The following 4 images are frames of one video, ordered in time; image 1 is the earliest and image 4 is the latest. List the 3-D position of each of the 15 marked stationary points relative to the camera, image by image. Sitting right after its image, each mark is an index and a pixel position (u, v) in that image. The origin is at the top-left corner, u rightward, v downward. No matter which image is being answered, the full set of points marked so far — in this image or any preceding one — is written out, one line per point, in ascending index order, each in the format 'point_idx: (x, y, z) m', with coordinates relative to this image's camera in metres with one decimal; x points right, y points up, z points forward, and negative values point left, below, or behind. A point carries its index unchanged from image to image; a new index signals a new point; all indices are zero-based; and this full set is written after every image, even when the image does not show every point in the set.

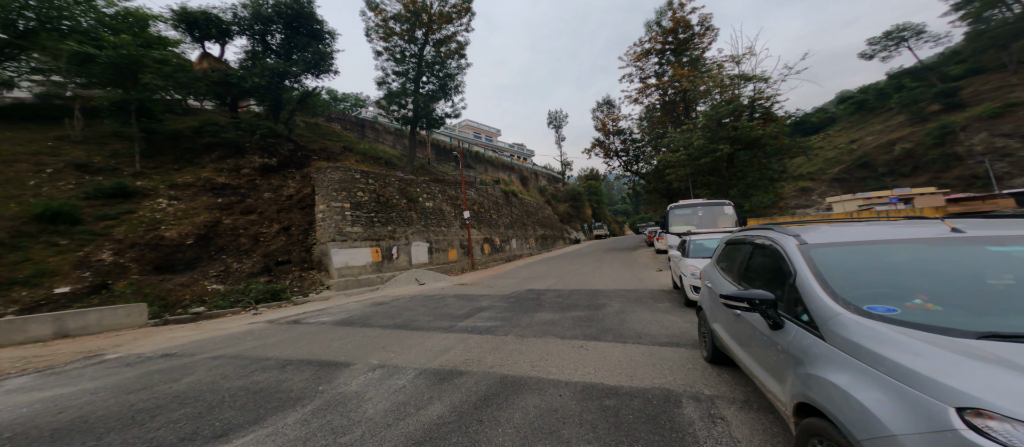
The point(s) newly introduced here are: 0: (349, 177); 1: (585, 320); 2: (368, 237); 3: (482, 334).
0: (-6.9, +1.9, +14.1) m
1: (+1.5, -1.9, +6.7) m
2: (-6.0, -0.5, +14.0) m
3: (-0.5, -2.0, +6.0) m
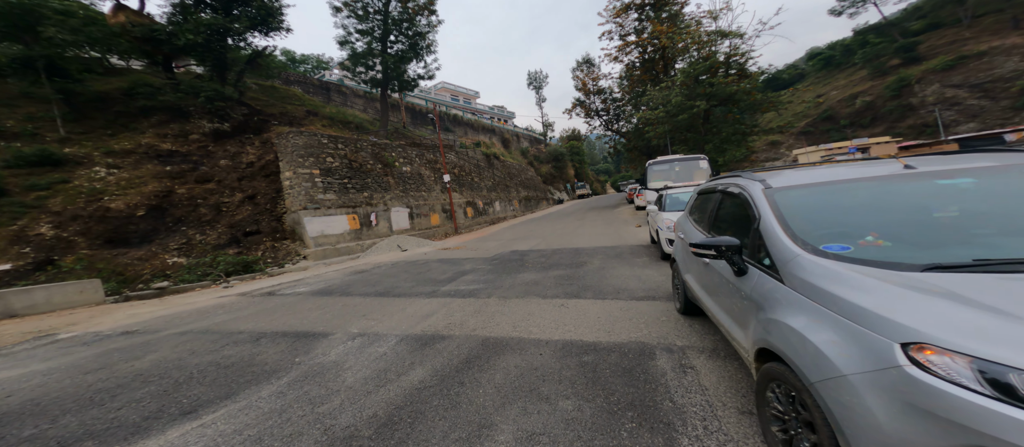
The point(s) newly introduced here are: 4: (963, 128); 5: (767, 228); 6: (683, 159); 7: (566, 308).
0: (-7.8, +3.2, +13.3) m
1: (+1.1, -1.1, +6.8) m
2: (-6.8, +0.8, +13.6) m
3: (-0.9, -1.3, +6.1) m
4: (+25.5, +5.4, +19.2) m
5: (+1.7, -0.1, +2.2) m
6: (+6.9, +2.6, +13.6) m
7: (+0.8, -1.3, +5.1) m
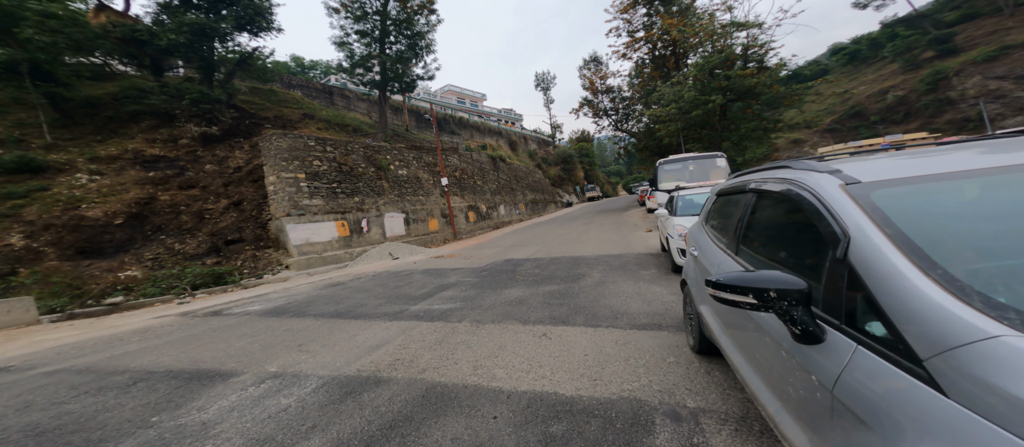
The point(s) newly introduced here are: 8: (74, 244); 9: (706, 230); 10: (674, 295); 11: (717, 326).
0: (-7.9, +3.0, +12.7) m
1: (+0.8, -1.2, +5.8) m
2: (-6.9, +0.5, +12.9) m
3: (-1.2, -1.5, +5.1) m
4: (+25.6, +5.3, +17.3) m
5: (+1.3, -0.1, +1.2) m
6: (+6.8, +2.4, +12.4) m
7: (+0.4, -1.4, +4.1) m
8: (-11.4, -0.5, +8.9) m
9: (+1.8, -0.1, +3.0) m
10: (+2.5, -1.1, +5.2) m
11: (+1.5, -0.8, +2.5) m
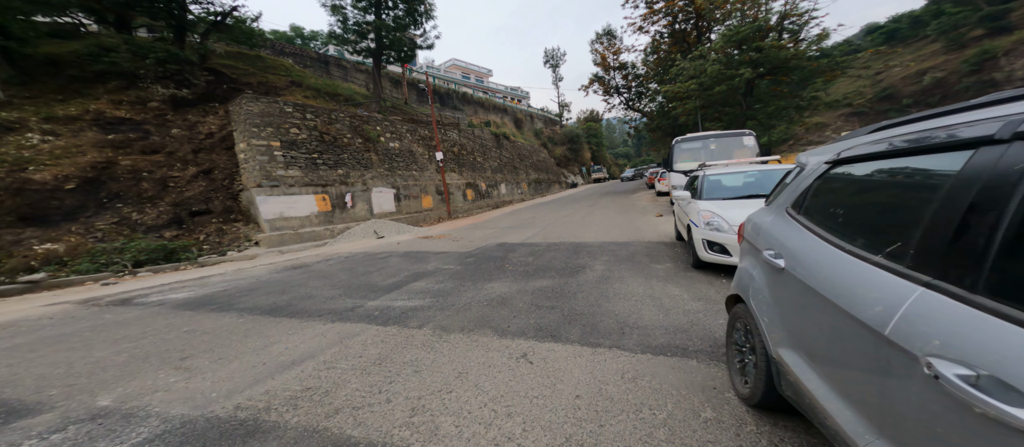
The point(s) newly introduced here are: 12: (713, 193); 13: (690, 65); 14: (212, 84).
0: (-7.9, +3.9, +11.4) m
1: (+0.5, -1.0, +4.6) m
2: (-7.0, +1.4, +11.7) m
3: (-1.5, -1.2, +4.0) m
4: (+25.7, +5.4, +15.4) m
5: (+0.9, -0.1, 0.0) m
6: (+6.8, +2.9, +11.0) m
7: (+0.1, -1.2, +2.9) m
8: (-11.6, +0.3, +7.9) m
9: (+1.5, 0.0, +1.8) m
10: (+2.2, -0.9, +4.0) m
11: (+1.2, -0.7, +1.3) m
12: (+3.6, +0.5, +5.9) m
13: (+8.7, +7.9, +16.4) m
14: (-12.5, +6.1, +14.6) m
